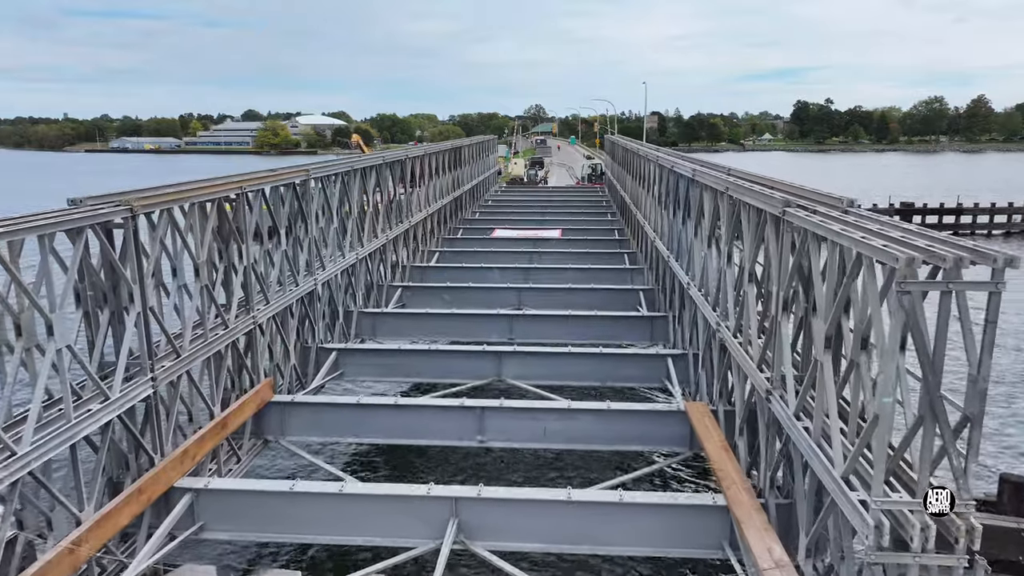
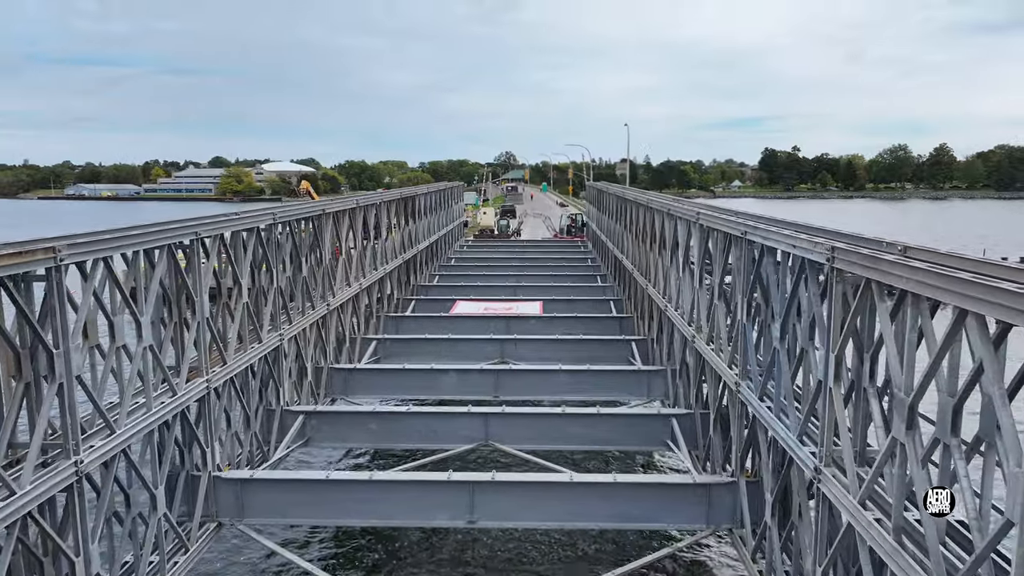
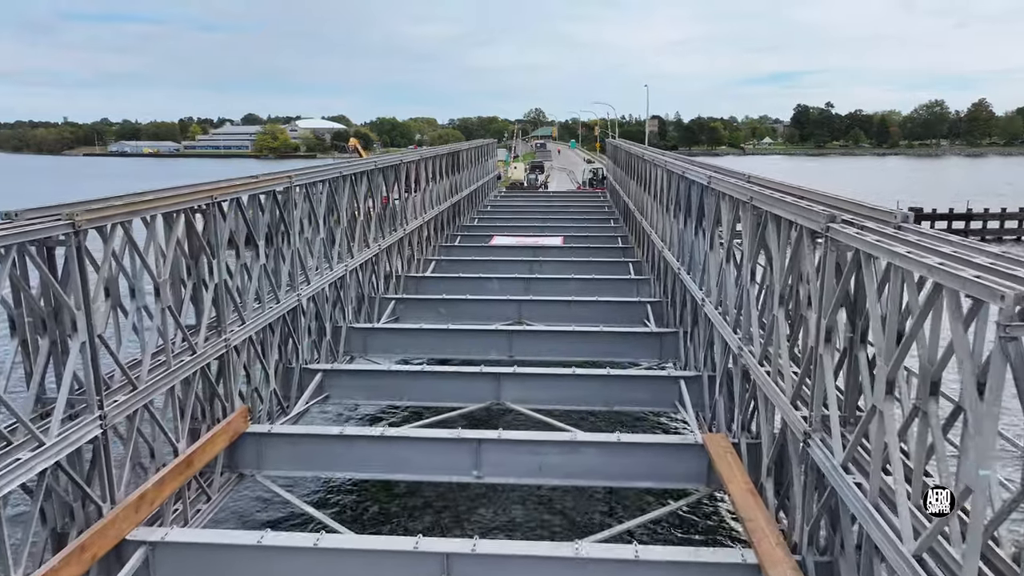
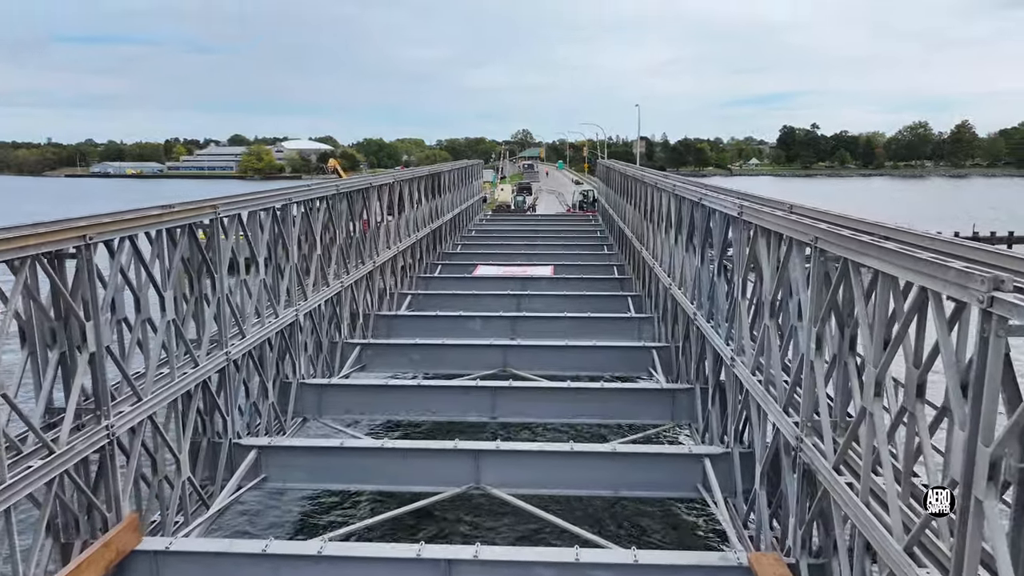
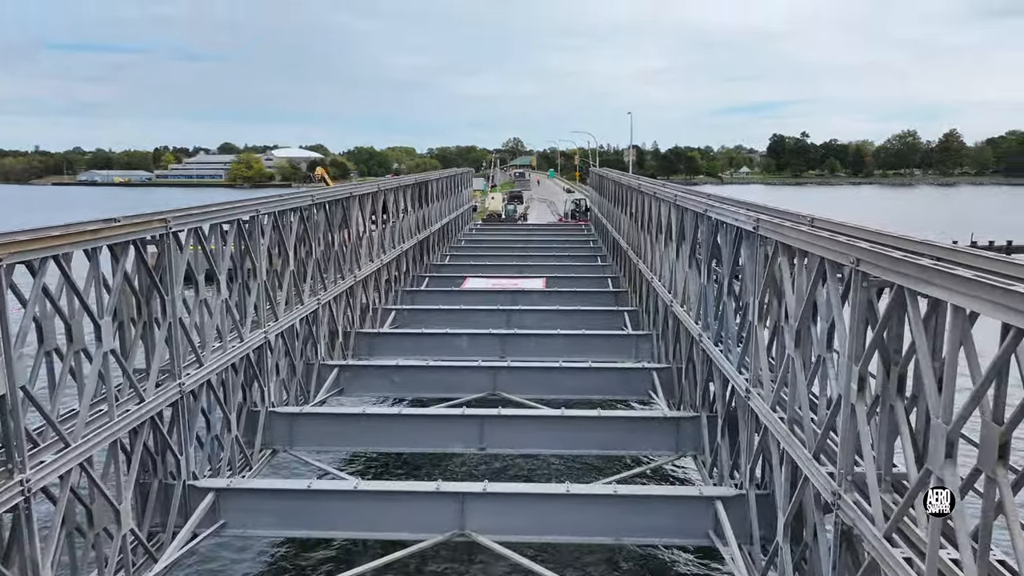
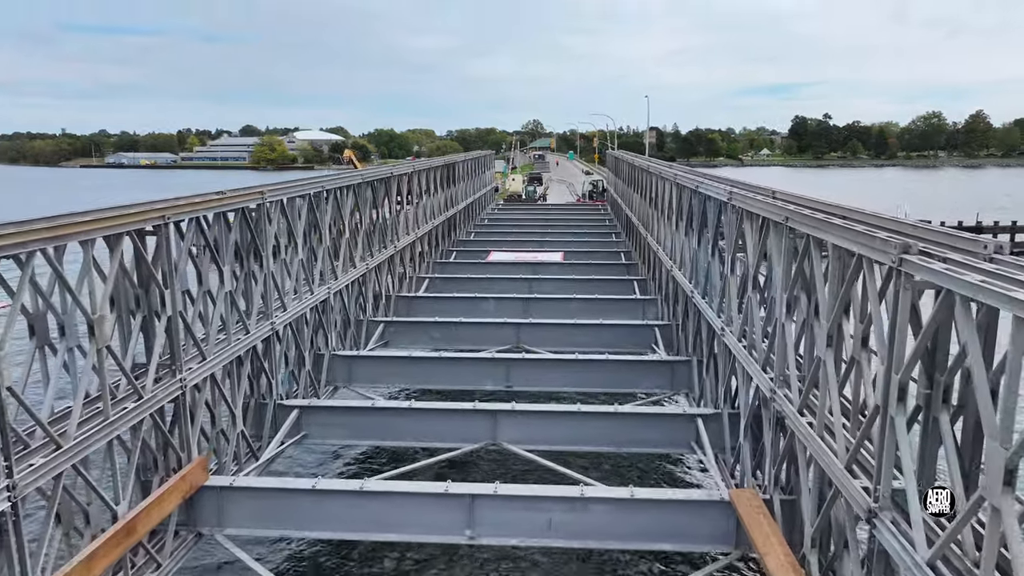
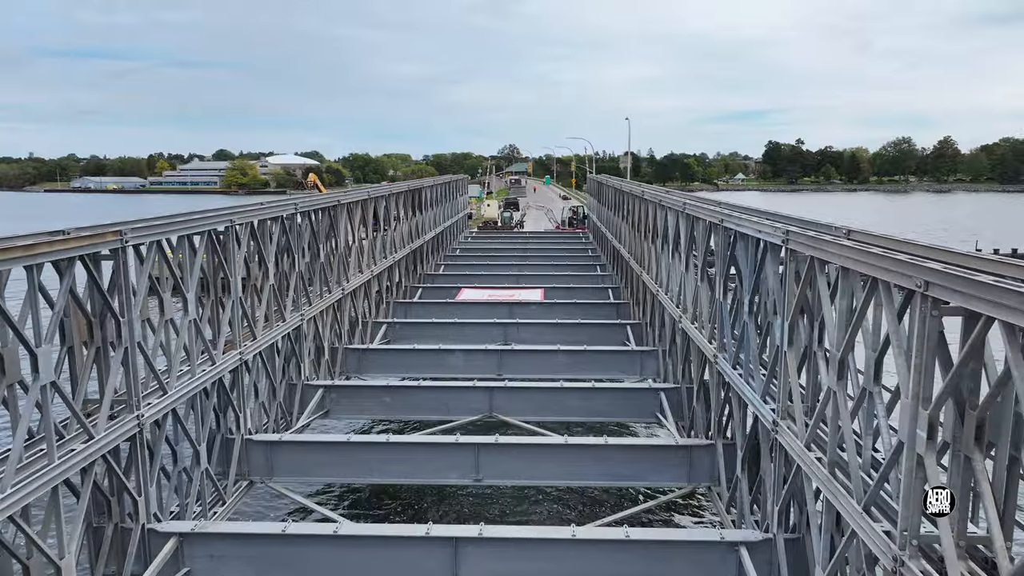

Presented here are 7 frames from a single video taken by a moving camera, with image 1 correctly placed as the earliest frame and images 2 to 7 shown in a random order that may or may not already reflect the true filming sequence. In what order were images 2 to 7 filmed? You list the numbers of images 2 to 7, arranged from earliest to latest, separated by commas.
3, 6, 4, 5, 7, 2
